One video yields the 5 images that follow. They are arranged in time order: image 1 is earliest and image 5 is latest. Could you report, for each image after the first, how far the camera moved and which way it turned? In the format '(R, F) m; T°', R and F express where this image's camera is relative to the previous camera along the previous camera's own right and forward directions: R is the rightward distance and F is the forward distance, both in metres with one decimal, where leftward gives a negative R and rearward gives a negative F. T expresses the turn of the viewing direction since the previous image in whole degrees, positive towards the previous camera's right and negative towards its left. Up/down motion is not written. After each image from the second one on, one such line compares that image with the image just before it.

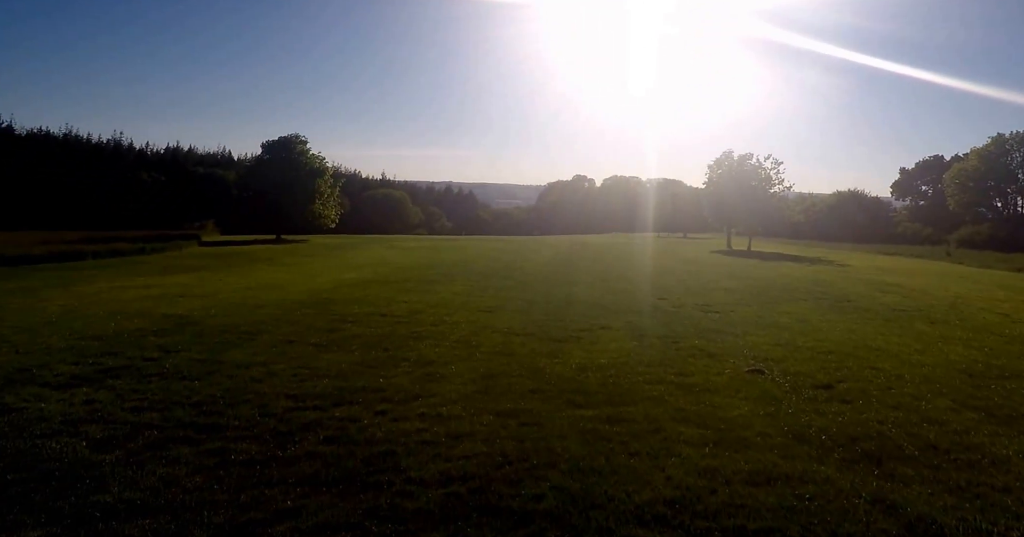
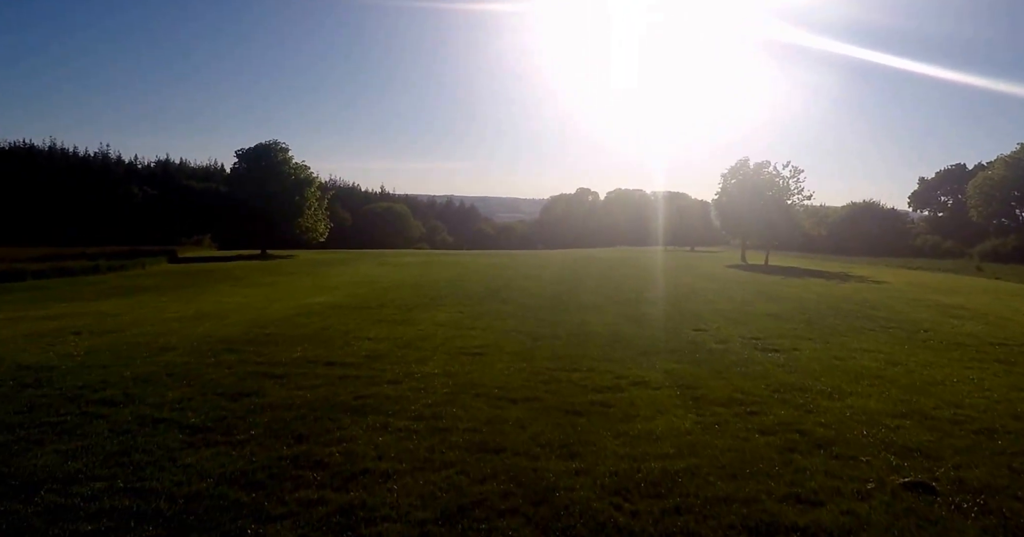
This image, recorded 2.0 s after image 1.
(+0.2, +4.9) m; 0°
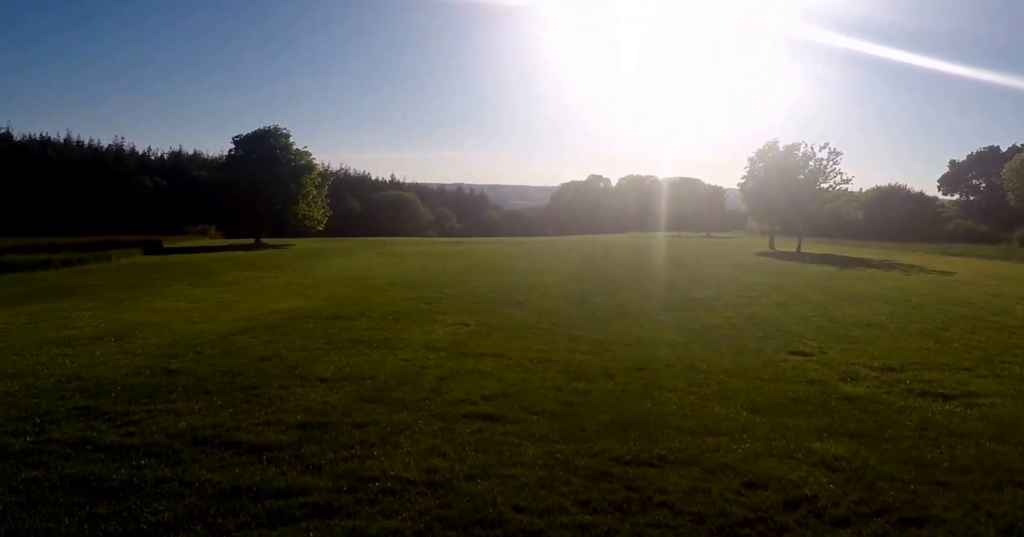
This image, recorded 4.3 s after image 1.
(-0.3, +5.6) m; -1°
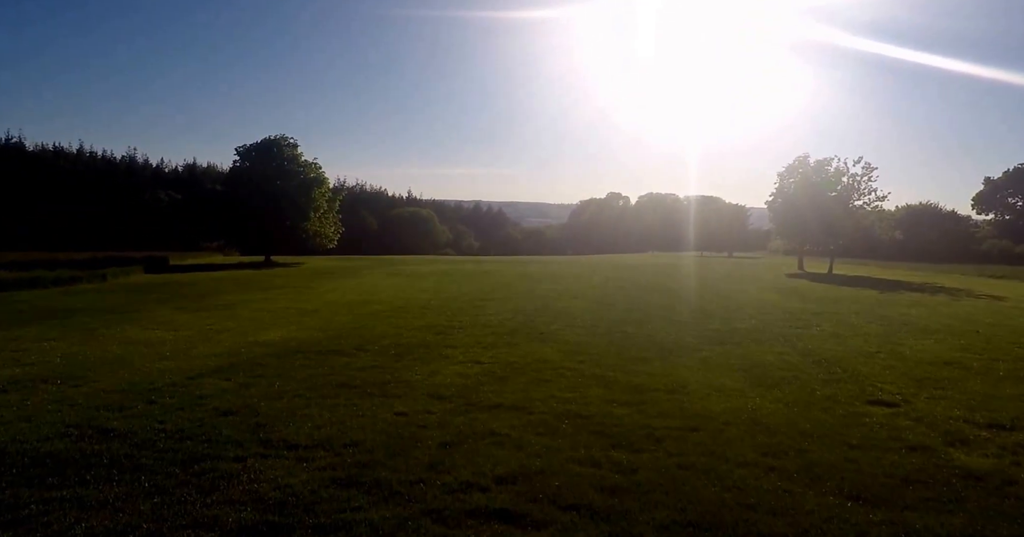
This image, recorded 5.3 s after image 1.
(-0.1, +2.3) m; -2°
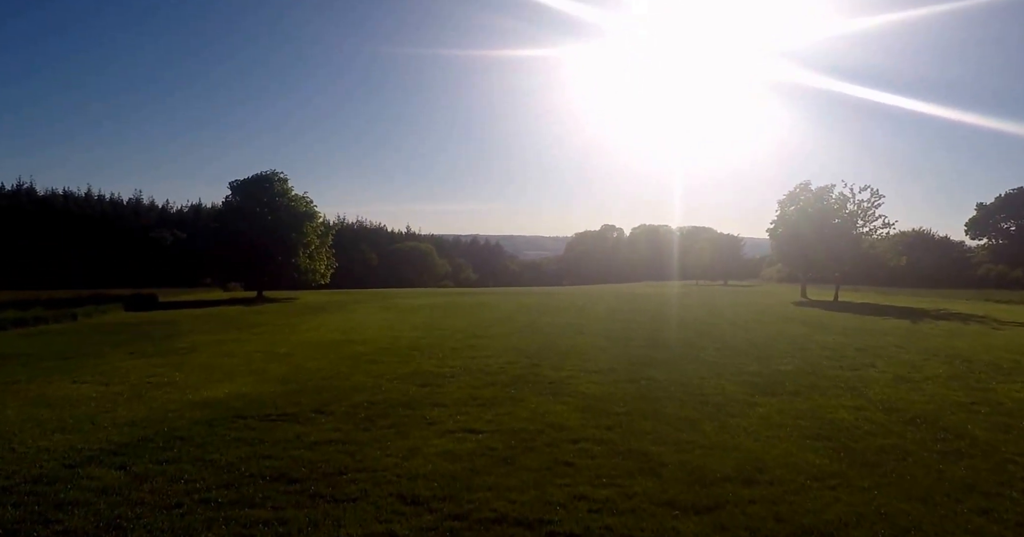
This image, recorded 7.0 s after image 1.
(-0.1, +3.4) m; 0°
